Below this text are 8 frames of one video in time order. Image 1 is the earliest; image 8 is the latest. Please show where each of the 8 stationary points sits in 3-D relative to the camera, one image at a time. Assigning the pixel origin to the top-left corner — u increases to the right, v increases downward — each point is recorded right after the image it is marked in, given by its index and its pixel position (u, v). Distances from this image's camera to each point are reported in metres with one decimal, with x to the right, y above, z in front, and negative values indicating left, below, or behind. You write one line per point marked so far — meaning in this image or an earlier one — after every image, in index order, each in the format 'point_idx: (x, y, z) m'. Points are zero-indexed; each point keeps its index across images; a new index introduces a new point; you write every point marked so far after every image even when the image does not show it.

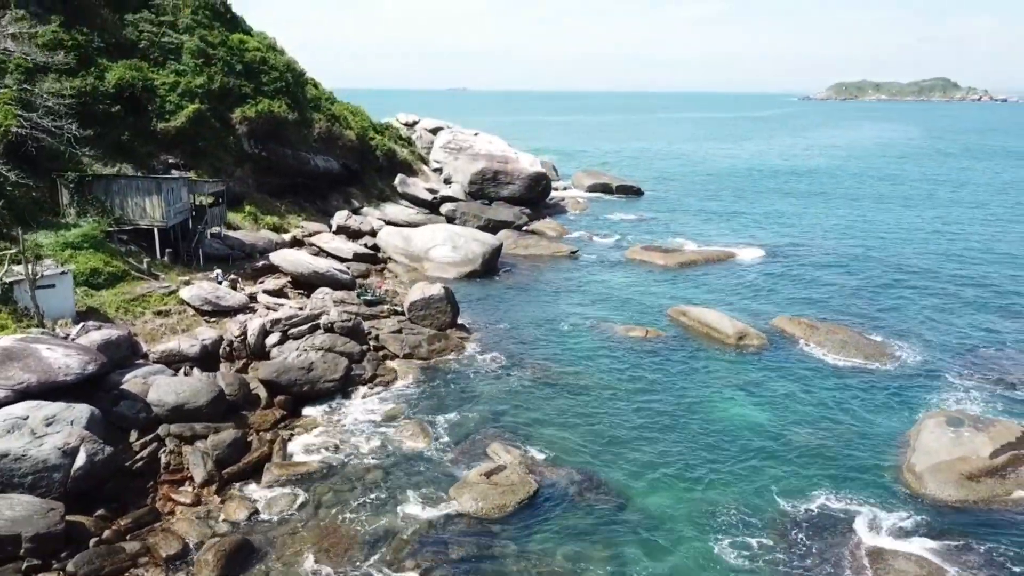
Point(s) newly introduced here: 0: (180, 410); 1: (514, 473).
0: (-7.1, -2.6, +17.4) m
1: (0.0, -3.7, +16.2) m
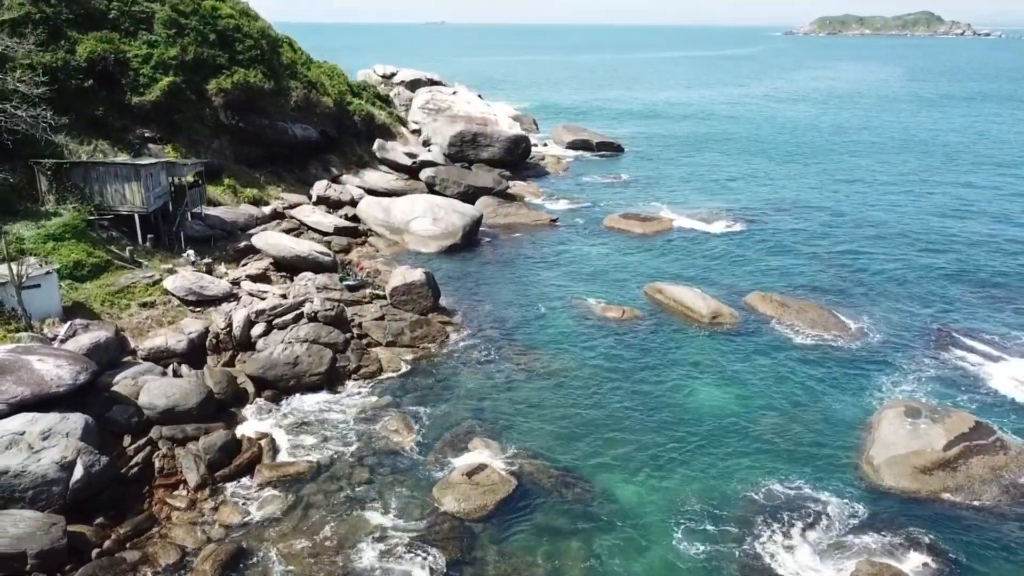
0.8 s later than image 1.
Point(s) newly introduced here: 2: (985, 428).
0: (-7.5, -2.7, +18.0) m
1: (-0.4, -3.8, +17.0) m
2: (+10.7, -3.1, +18.5) m
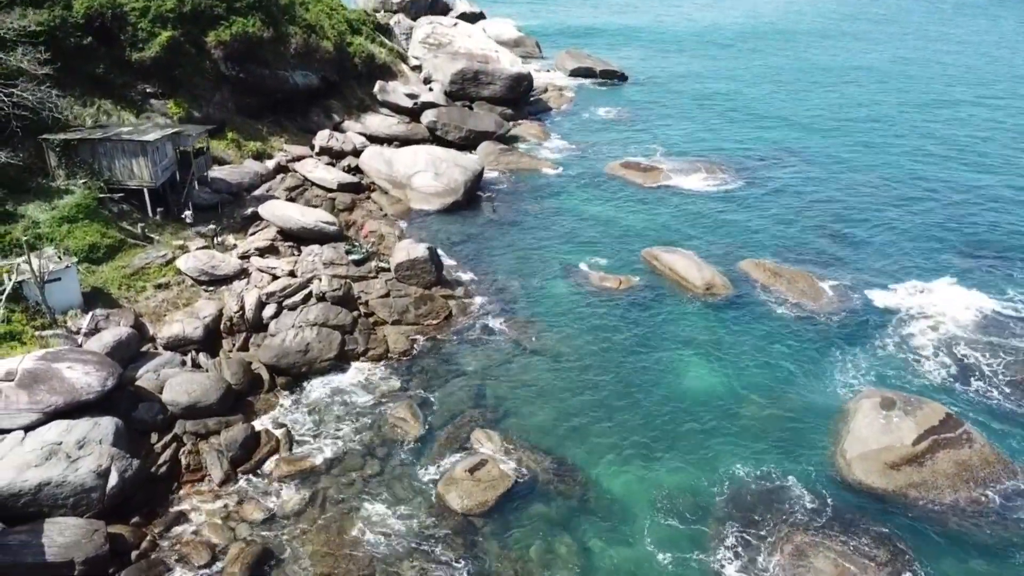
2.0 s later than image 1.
0: (-7.5, -2.8, +19.3) m
1: (-0.4, -4.0, +18.4) m
2: (+10.7, -3.2, +19.7) m
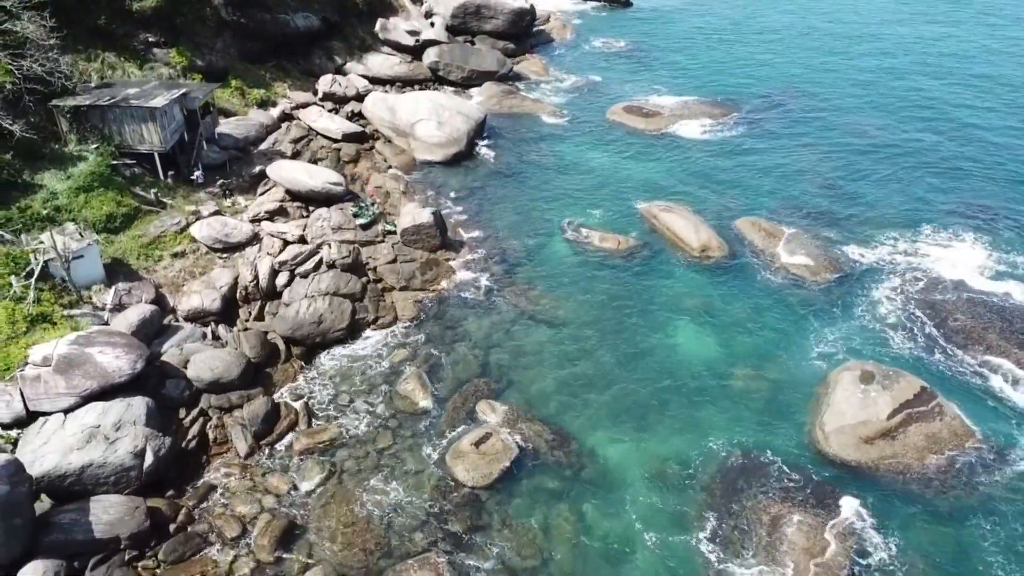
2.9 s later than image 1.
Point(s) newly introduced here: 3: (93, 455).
0: (-7.5, -2.4, +20.6) m
1: (-0.3, -3.7, +19.9) m
2: (+10.8, -2.7, +21.1) m
3: (-8.9, -3.6, +17.4) m
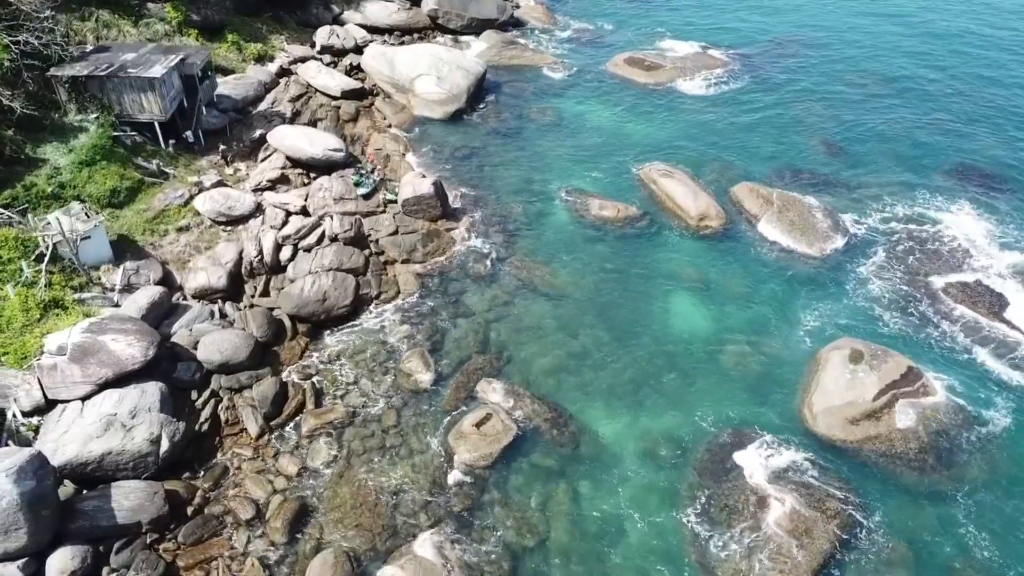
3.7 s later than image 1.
0: (-7.5, -2.0, +21.3) m
1: (-0.3, -3.4, +20.7) m
2: (+10.7, -2.2, +21.7) m
3: (-9.0, -3.5, +18.3) m
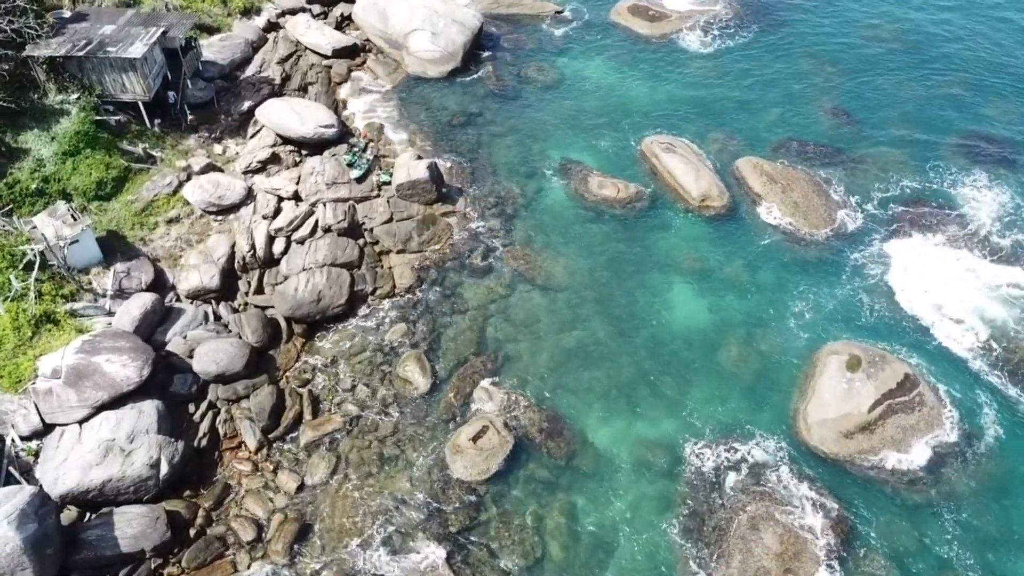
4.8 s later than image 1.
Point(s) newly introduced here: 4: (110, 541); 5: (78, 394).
0: (-7.6, -2.3, +21.3) m
1: (-0.4, -3.7, +20.9) m
2: (+10.6, -2.4, +21.7) m
3: (-9.1, -4.1, +18.5) m
4: (-8.8, -5.5, +17.9) m
5: (-10.1, -2.5, +19.1) m
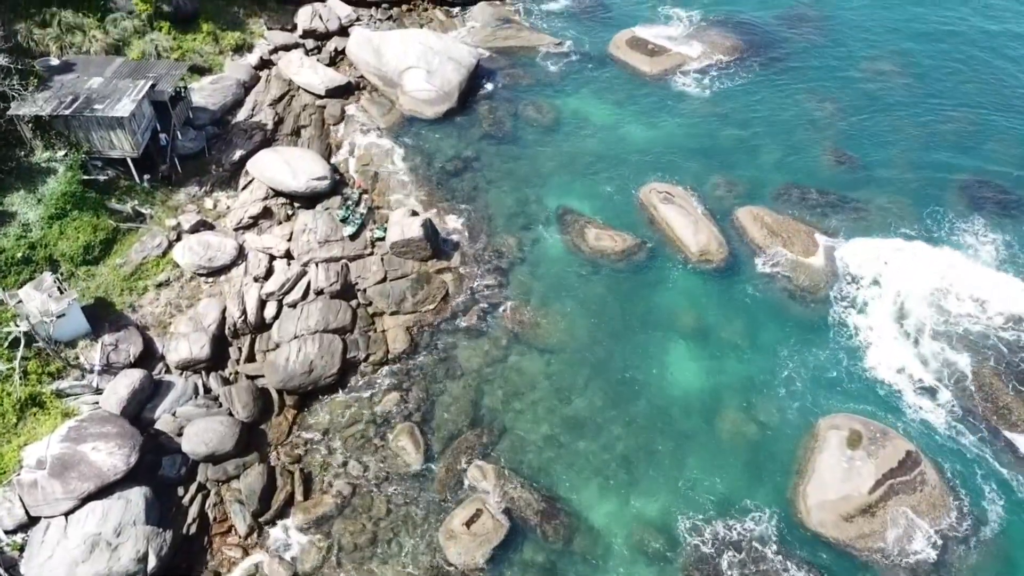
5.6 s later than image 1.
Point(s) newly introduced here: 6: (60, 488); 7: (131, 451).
0: (-7.7, -4.3, +20.9) m
1: (-0.6, -5.7, +20.5) m
2: (+10.5, -4.4, +21.4) m
3: (-9.2, -6.2, +18.1) m
4: (-8.9, -7.6, +17.5) m
5: (-10.3, -4.5, +18.7) m
6: (-10.3, -4.6, +18.7) m
7: (-9.1, -3.9, +19.6) m
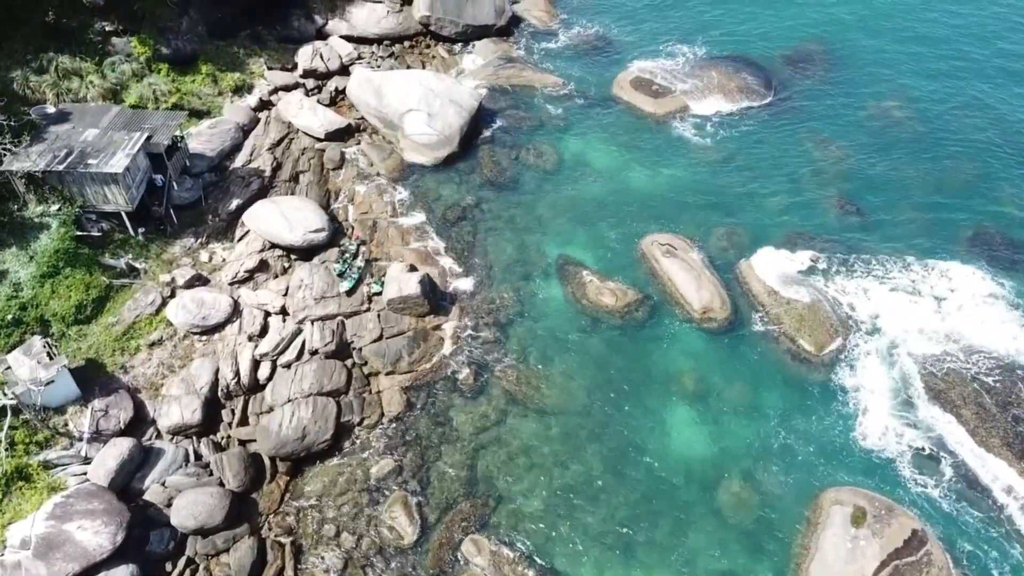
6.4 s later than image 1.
0: (-7.8, -6.1, +20.5) m
1: (-0.7, -7.5, +20.1) m
2: (+10.4, -6.3, +20.8) m
3: (-9.3, -7.9, +17.7) m
4: (-9.1, -9.3, +17.1) m
5: (-10.4, -6.3, +18.3) m
6: (-10.5, -6.3, +18.3) m
7: (-9.3, -5.6, +19.2) m
